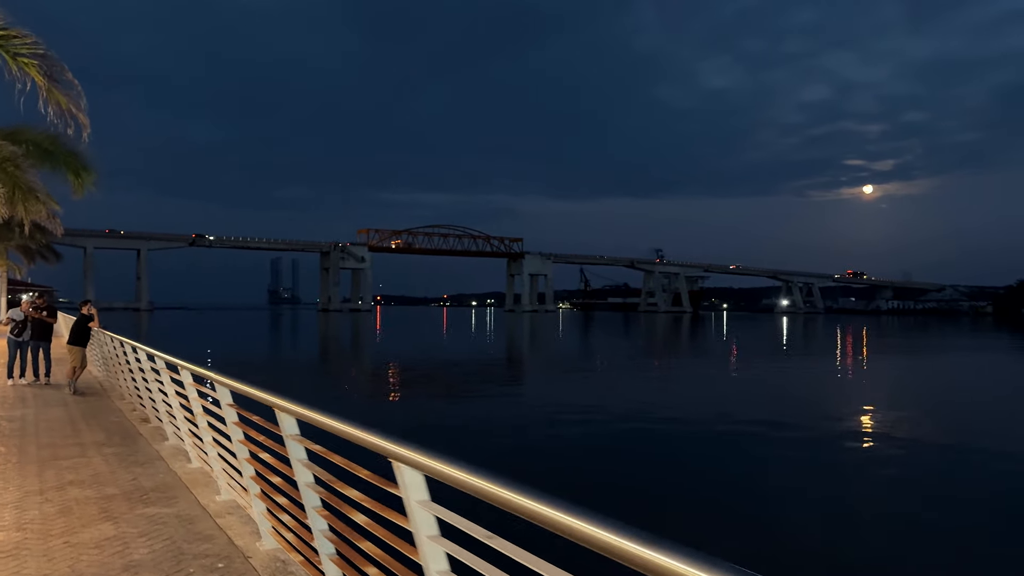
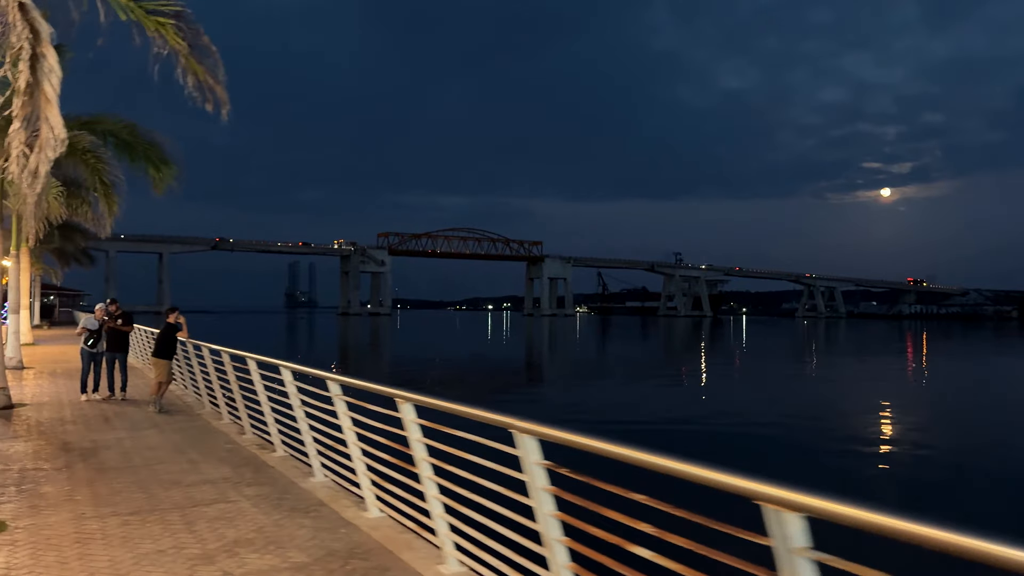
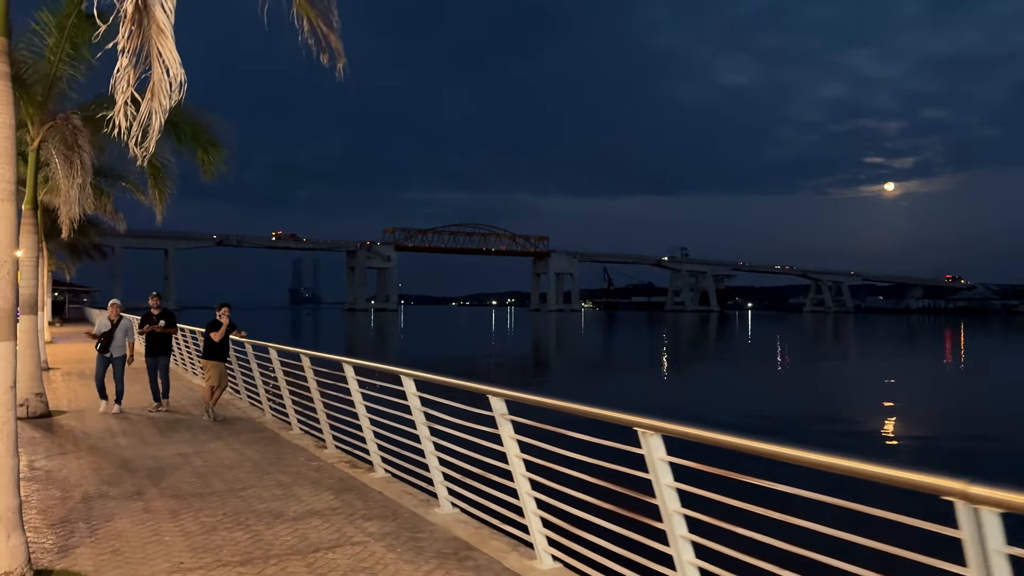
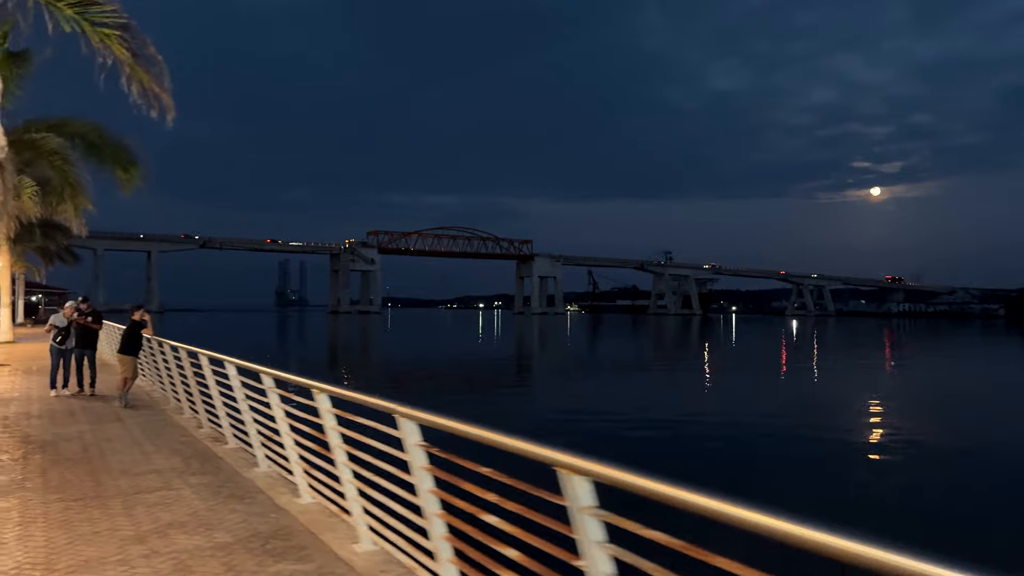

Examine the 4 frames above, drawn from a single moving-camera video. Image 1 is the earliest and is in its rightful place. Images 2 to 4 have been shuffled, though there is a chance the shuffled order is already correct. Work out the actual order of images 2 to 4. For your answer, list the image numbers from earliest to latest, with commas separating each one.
4, 2, 3
